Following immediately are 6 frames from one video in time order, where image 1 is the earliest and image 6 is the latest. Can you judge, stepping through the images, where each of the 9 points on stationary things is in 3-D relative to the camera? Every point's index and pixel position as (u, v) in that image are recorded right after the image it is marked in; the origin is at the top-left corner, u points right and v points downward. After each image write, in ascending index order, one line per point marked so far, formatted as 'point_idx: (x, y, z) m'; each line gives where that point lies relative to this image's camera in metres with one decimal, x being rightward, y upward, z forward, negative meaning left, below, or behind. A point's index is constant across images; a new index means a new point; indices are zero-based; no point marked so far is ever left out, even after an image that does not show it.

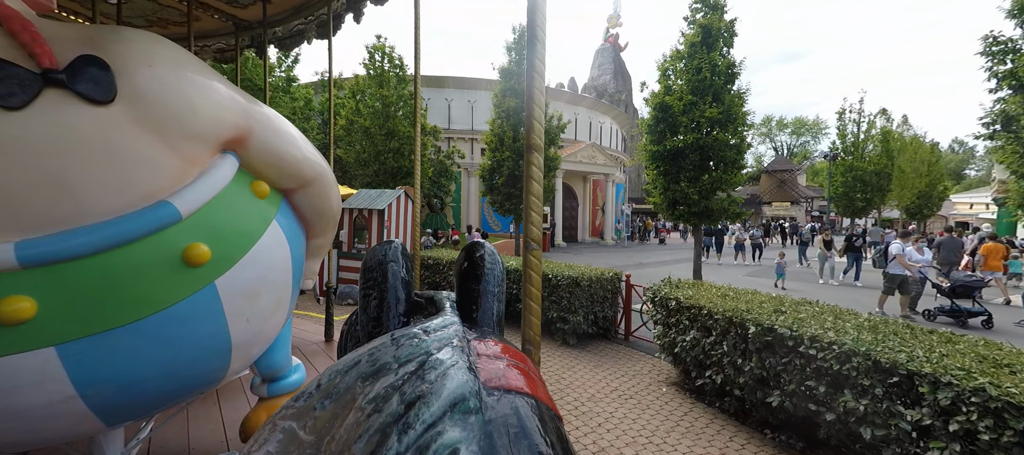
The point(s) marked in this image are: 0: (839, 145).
0: (+10.7, +2.7, +14.0) m
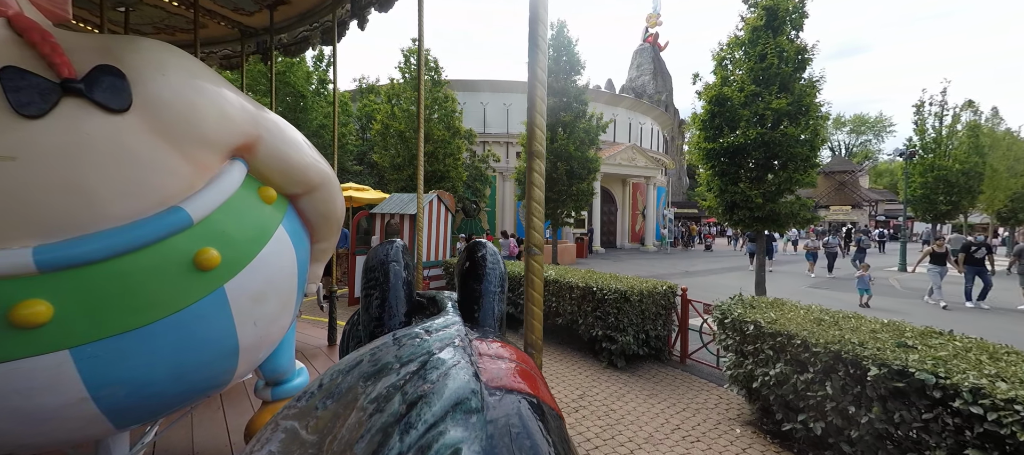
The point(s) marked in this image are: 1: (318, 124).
0: (+11.8, +2.5, +12.8) m
1: (-5.9, +3.1, +13.1) m
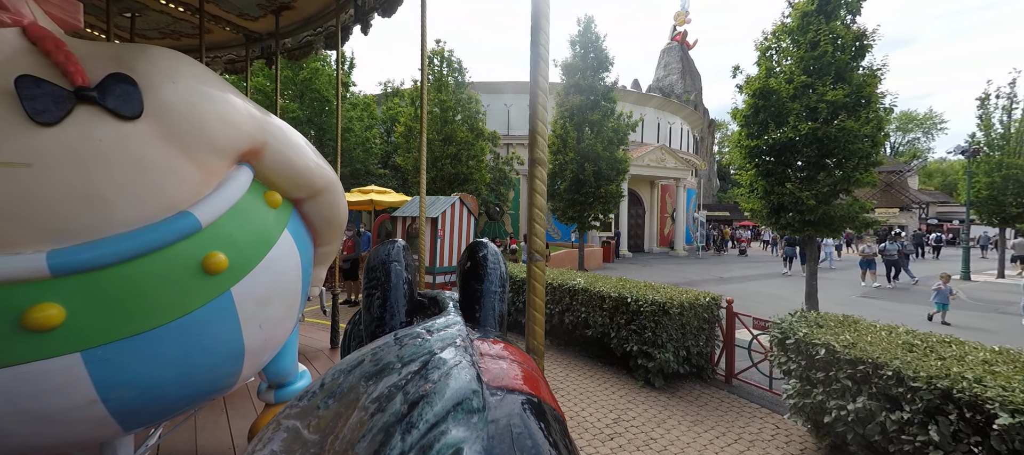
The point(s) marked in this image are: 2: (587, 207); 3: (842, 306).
0: (+12.5, +2.4, +11.9) m
1: (-5.2, +3.0, +13.1) m
2: (+1.5, +0.4, +8.6) m
3: (+6.7, -1.6, +8.9) m
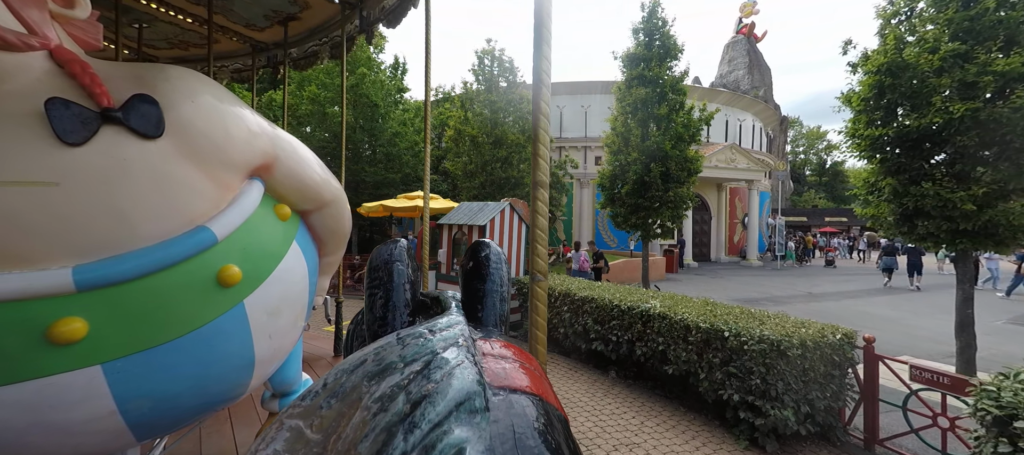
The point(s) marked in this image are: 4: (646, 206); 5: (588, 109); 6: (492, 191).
0: (+13.8, +2.2, +9.8) m
1: (-3.6, +2.8, +13.1) m
2: (+2.5, +0.3, +7.8) m
3: (+7.7, -1.7, +7.5) m
4: (+2.4, +0.4, +7.8) m
5: (+3.2, +5.0, +18.5) m
6: (-0.5, +1.0, +12.5) m
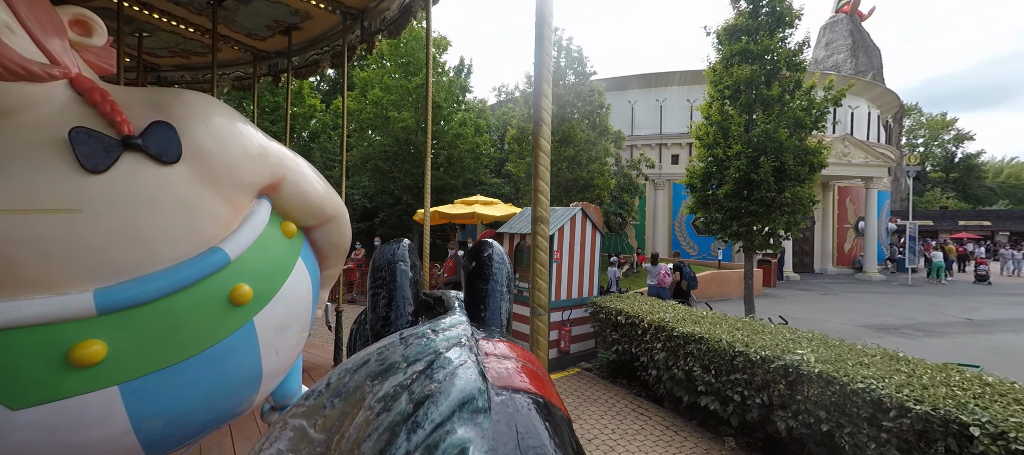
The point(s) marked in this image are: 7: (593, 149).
0: (+15.0, +2.1, +6.9) m
1: (-1.7, +2.7, +12.7) m
2: (+3.6, +0.1, +6.6) m
3: (+8.7, -1.8, +5.5) m
4: (+3.4, +0.3, +6.6) m
5: (+5.8, +4.8, +17.1) m
6: (+1.3, +0.9, +11.6) m
7: (+2.1, +2.0, +11.5) m
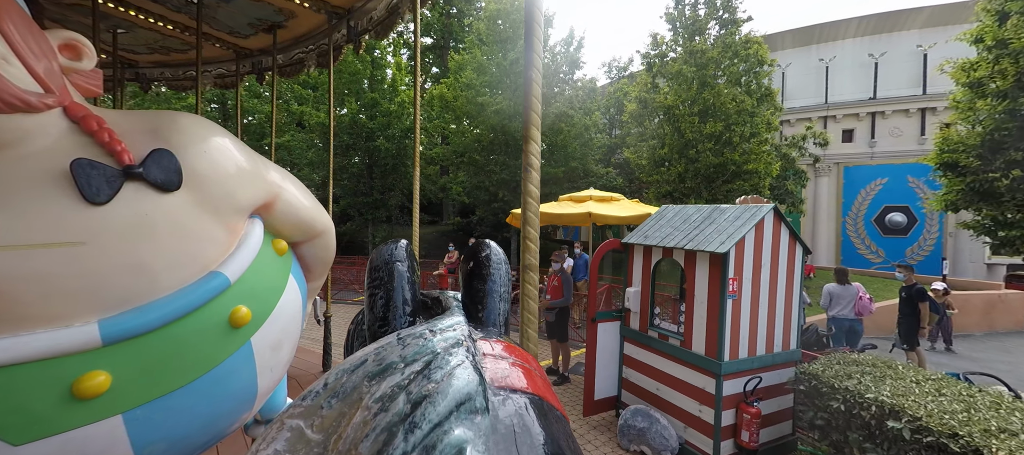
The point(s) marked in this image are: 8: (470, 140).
0: (+16.1, +2.1, +1.8) m
1: (+1.2, +2.7, +11.2) m
2: (+4.9, +0.1, +4.1) m
3: (+9.6, -1.9, +1.9) m
4: (+4.8, +0.2, +4.1) m
5: (+9.5, +4.9, +13.7) m
6: (+3.8, +0.9, +9.5) m
7: (+4.6, +2.1, +9.2) m
8: (-1.1, +2.3, +11.9) m
